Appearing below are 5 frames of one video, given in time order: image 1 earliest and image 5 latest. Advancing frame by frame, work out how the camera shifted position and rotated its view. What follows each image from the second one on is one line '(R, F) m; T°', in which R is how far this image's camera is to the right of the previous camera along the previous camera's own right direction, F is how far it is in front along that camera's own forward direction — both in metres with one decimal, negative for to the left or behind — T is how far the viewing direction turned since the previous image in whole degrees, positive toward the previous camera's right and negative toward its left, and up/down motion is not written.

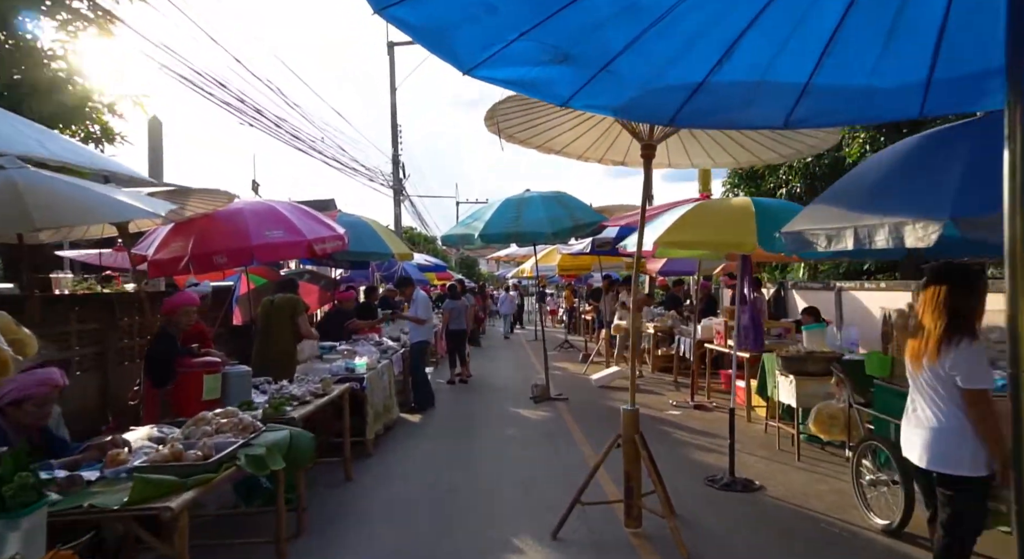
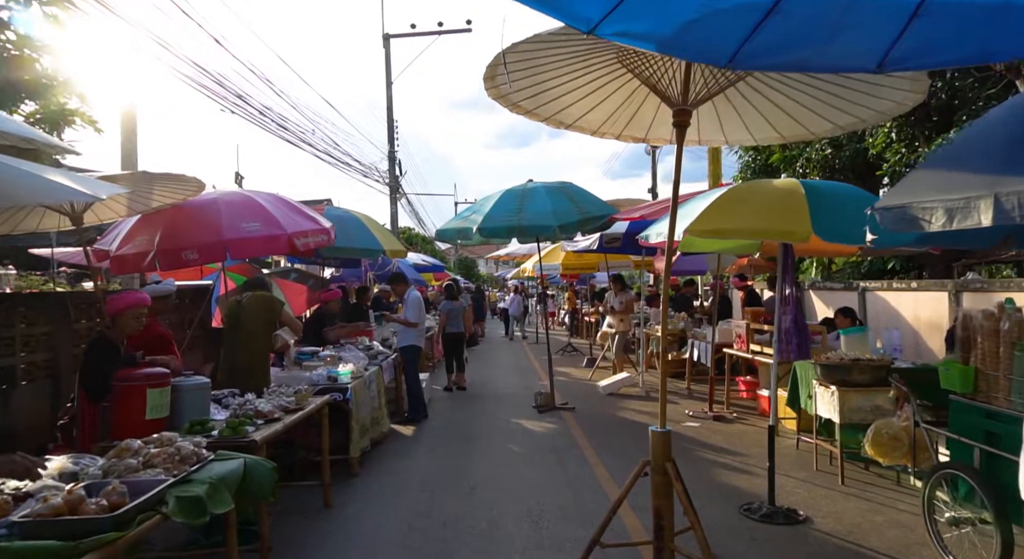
(0.0, +0.8) m; 0°
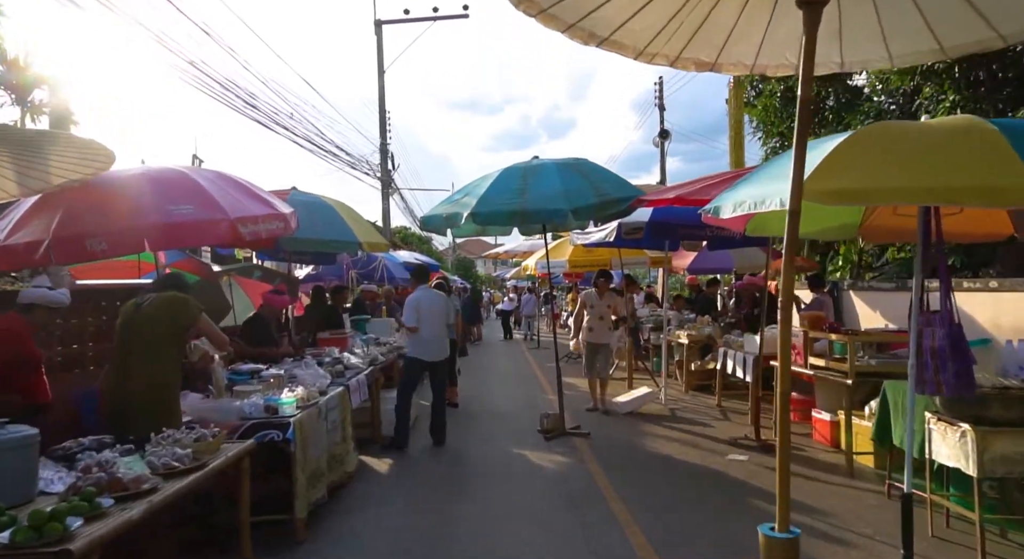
(0.0, +1.6) m; 0°
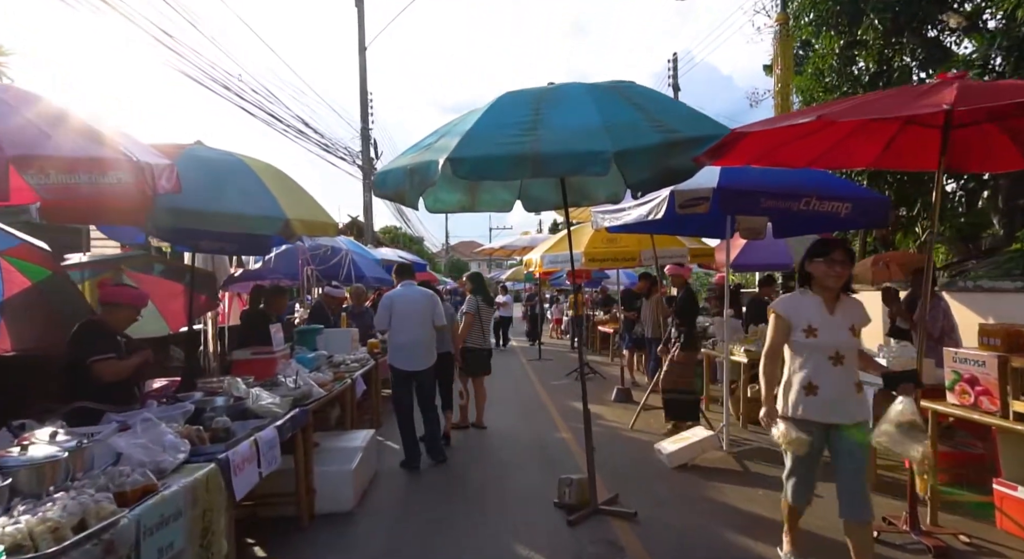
(-0.1, +2.6) m; +1°
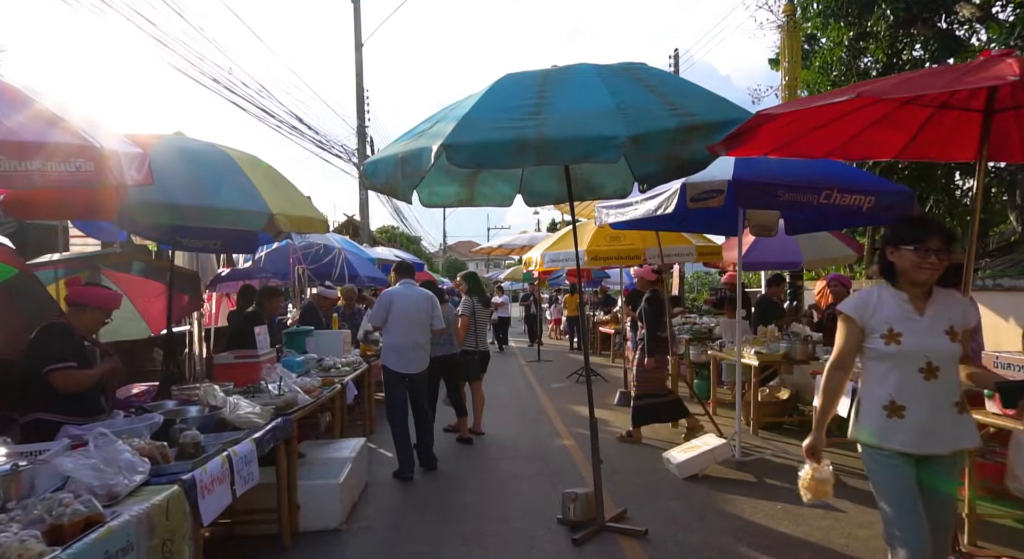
(0.0, +0.4) m; 0°
